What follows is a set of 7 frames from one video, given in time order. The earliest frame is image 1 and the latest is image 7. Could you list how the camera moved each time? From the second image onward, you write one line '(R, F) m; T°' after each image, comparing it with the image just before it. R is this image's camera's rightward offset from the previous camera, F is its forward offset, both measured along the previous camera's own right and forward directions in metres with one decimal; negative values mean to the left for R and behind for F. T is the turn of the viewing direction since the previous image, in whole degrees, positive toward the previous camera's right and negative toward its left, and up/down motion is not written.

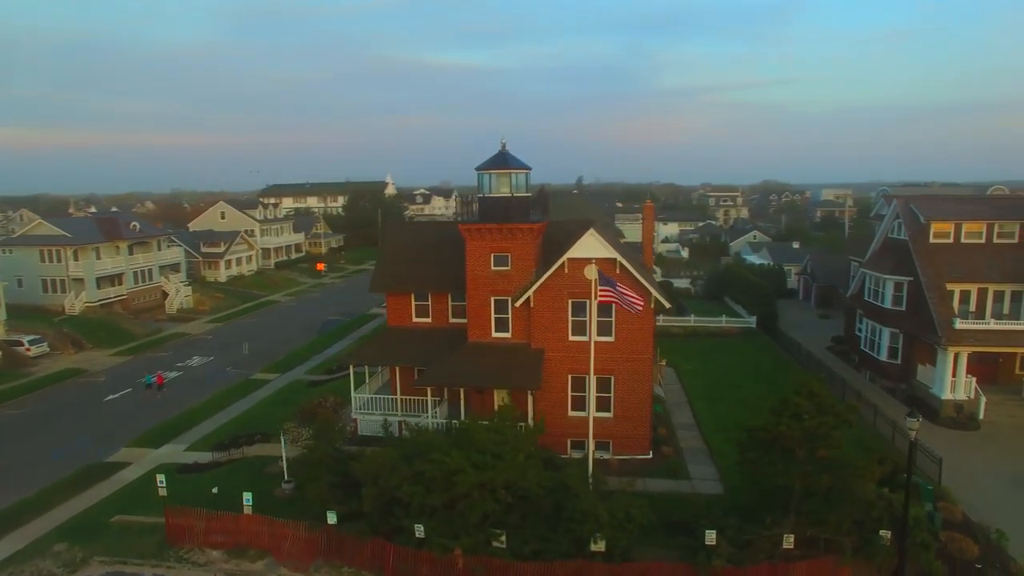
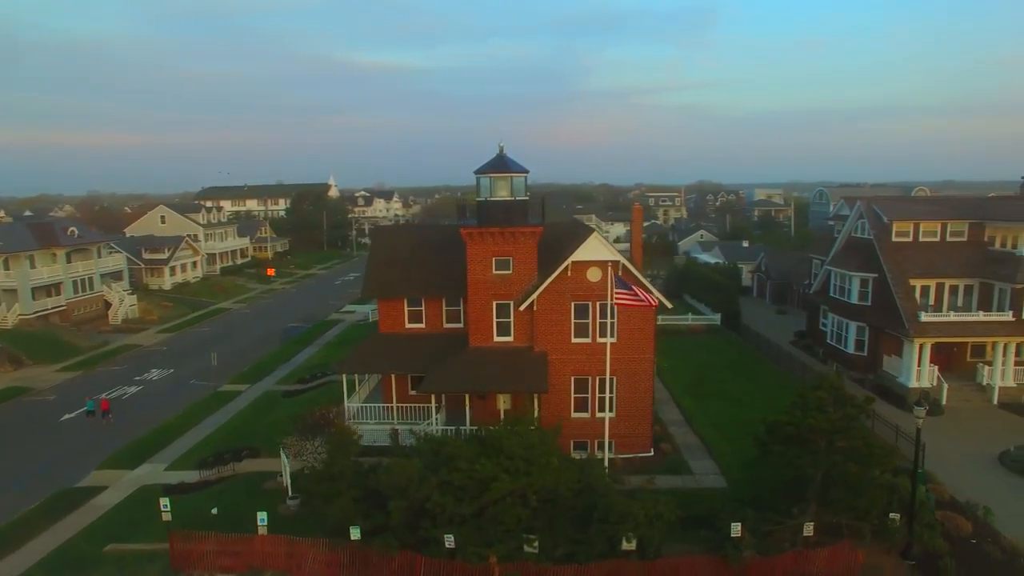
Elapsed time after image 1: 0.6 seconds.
(-2.4, +0.1) m; +6°
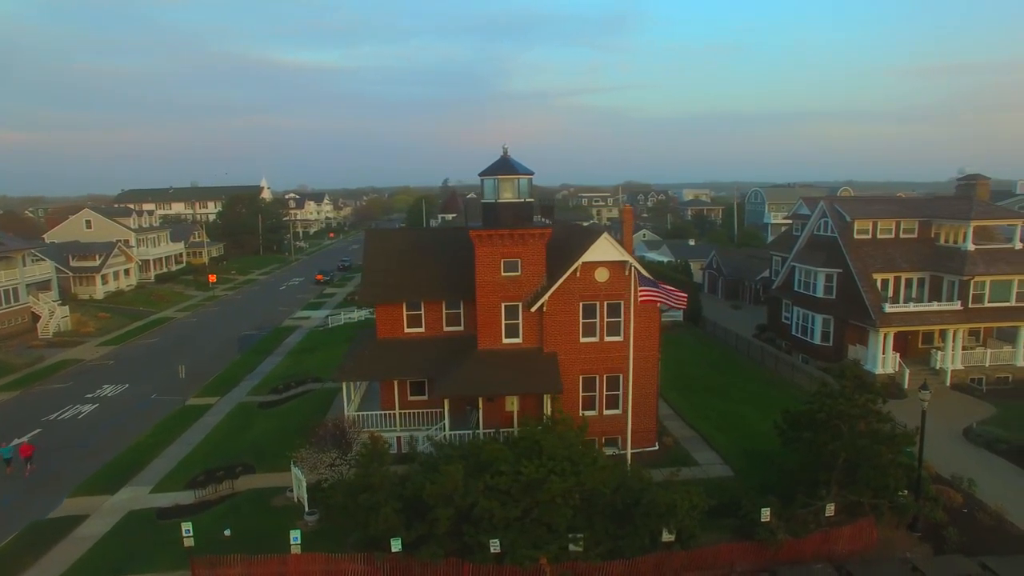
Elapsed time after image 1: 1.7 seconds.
(-3.0, +0.1) m; +7°
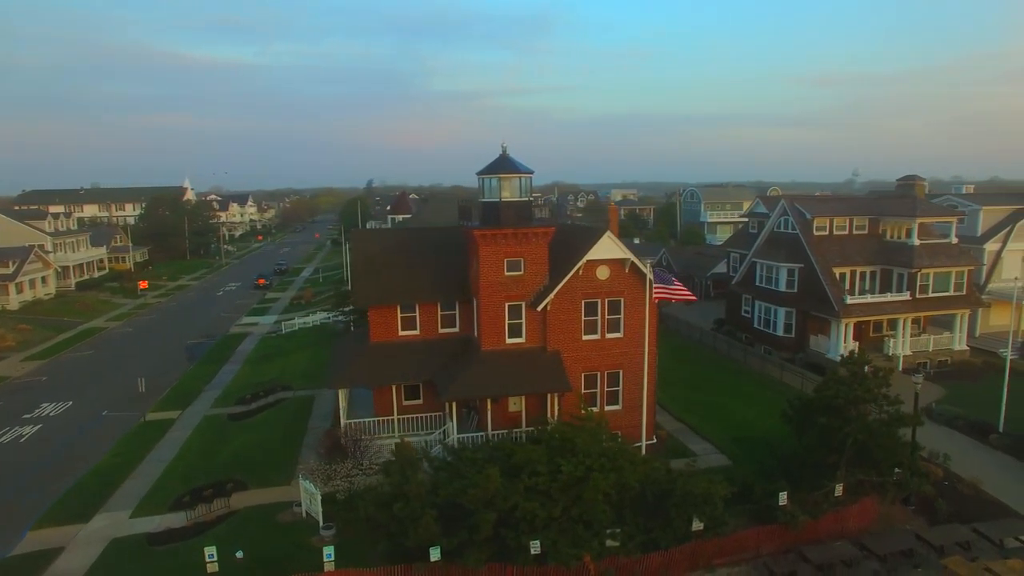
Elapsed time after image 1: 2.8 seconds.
(-2.9, +0.3) m; +7°
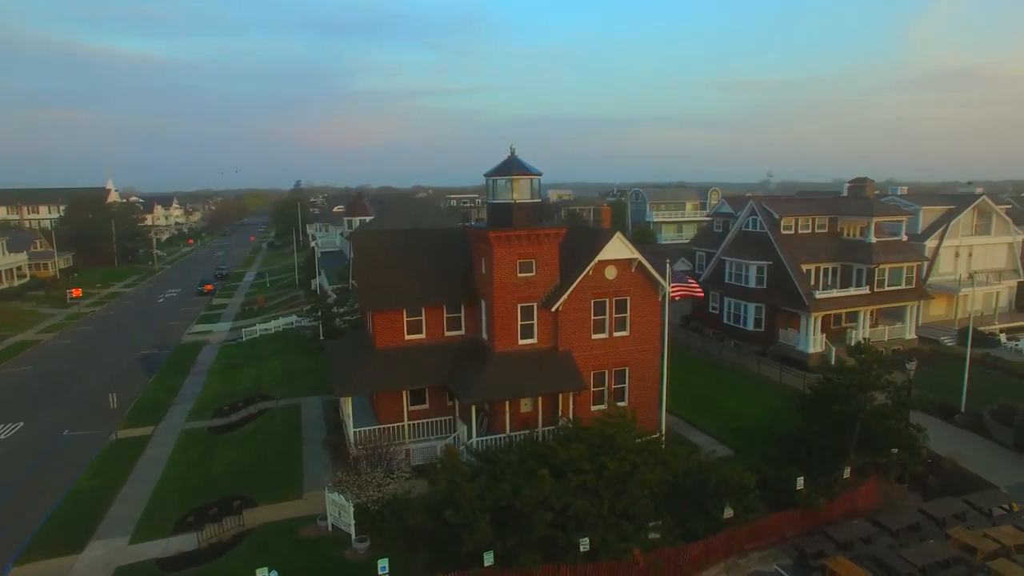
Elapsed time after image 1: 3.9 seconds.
(-3.0, +0.1) m; +7°
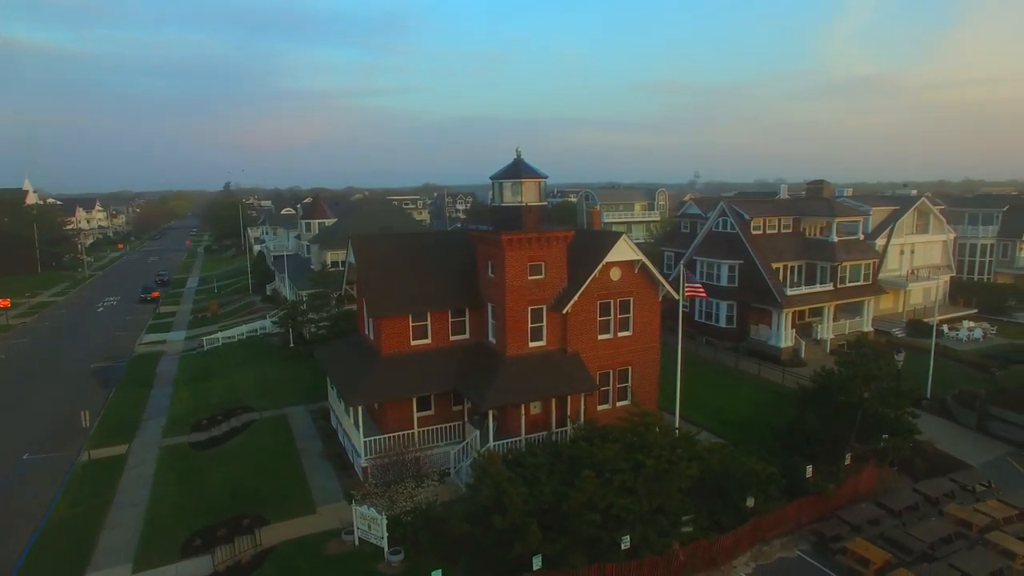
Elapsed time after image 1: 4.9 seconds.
(-2.8, +0.1) m; +6°
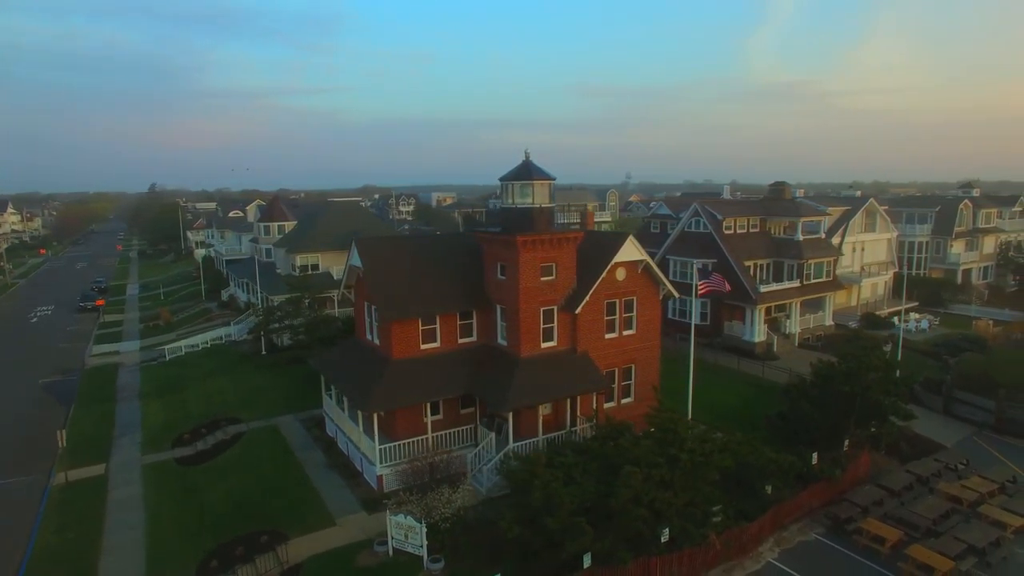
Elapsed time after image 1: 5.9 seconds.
(-2.8, +0.1) m; +6°
